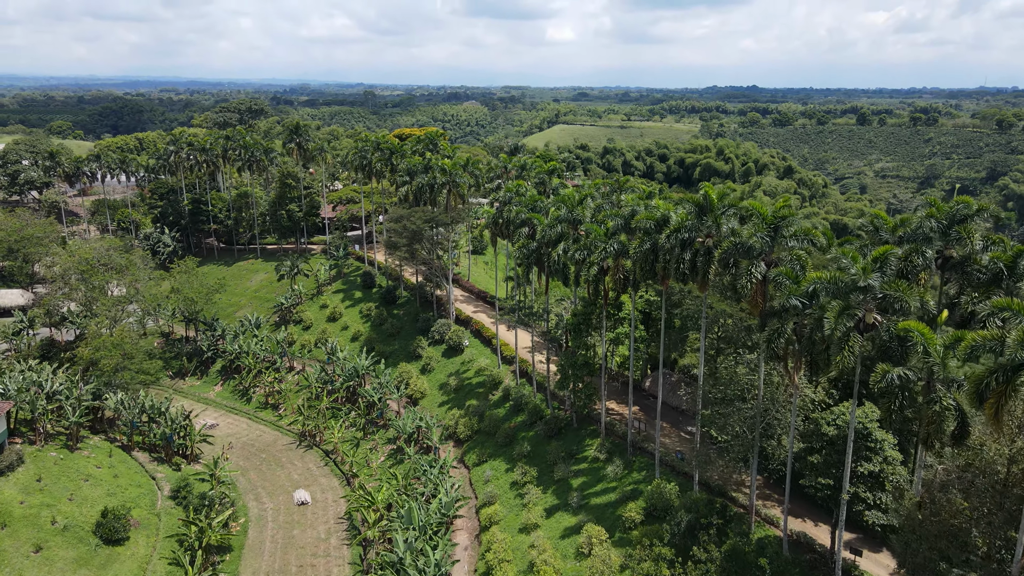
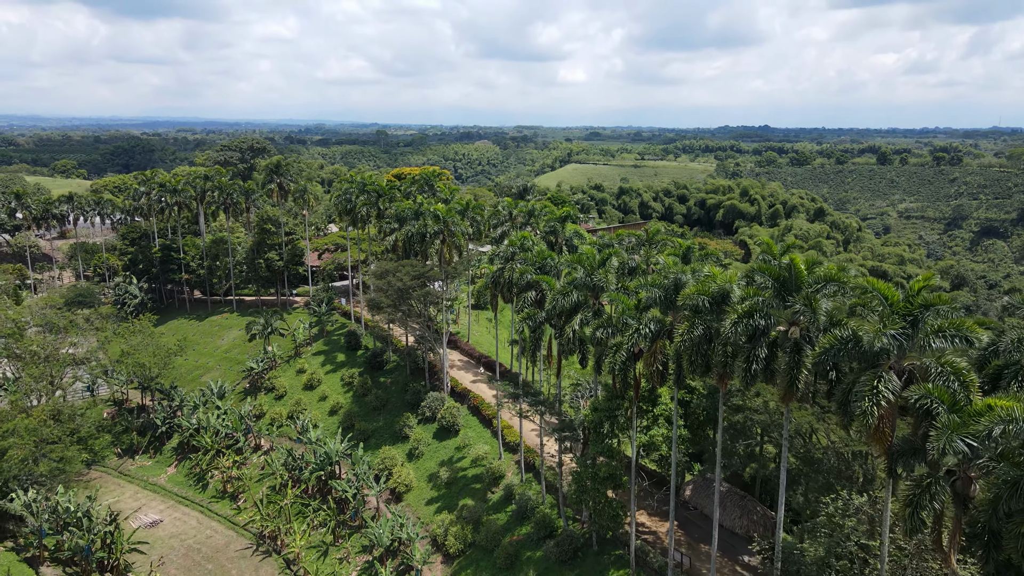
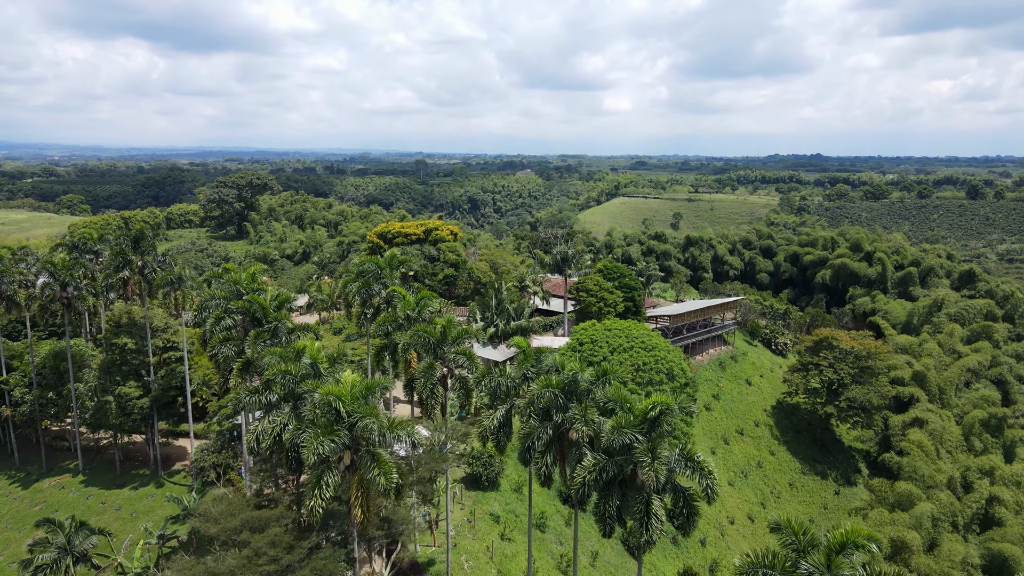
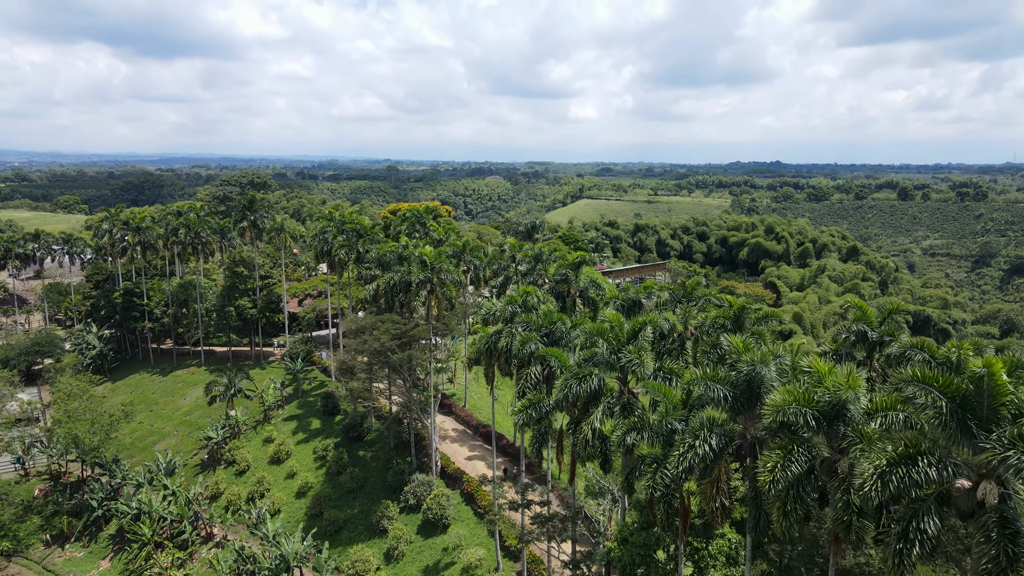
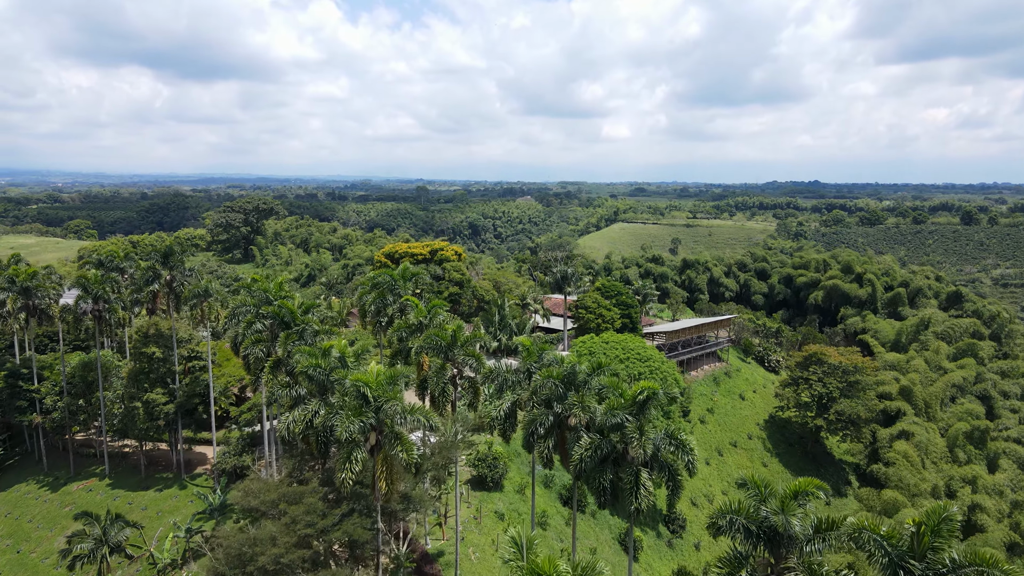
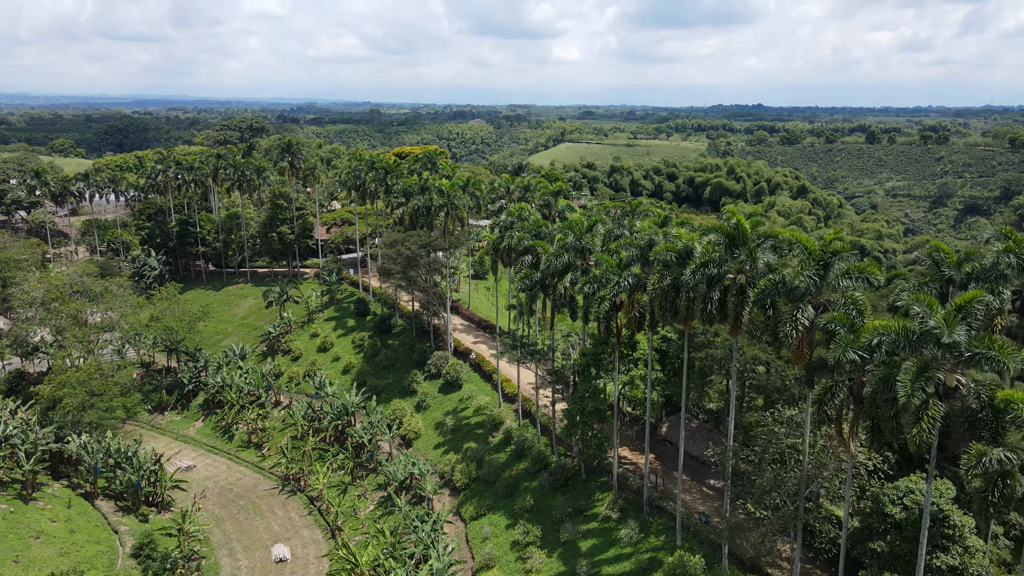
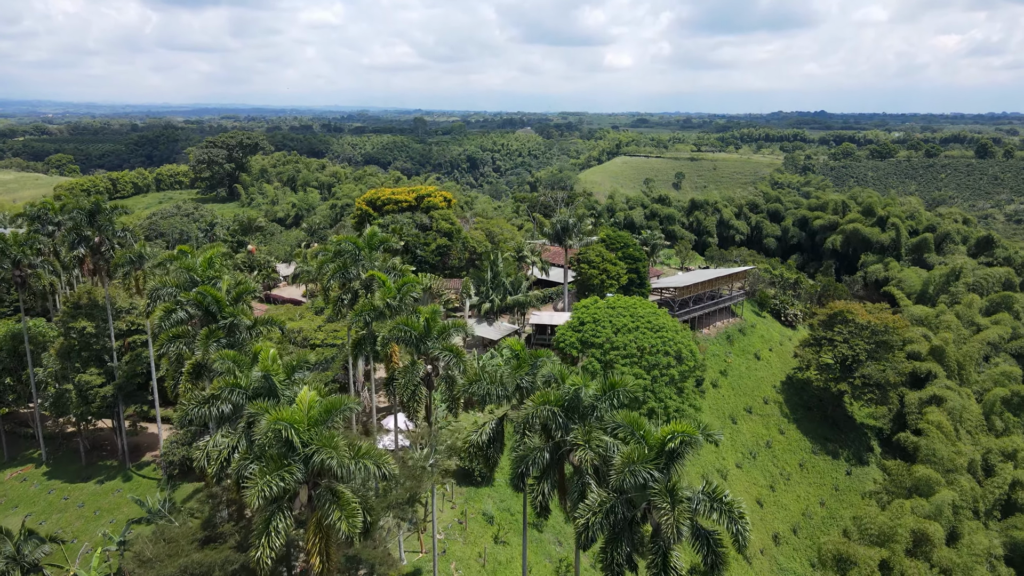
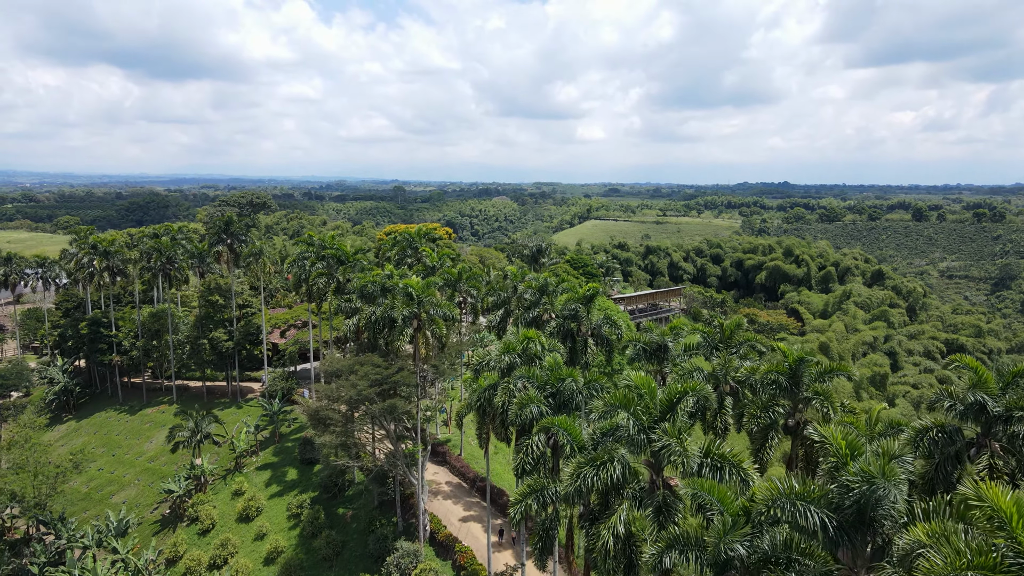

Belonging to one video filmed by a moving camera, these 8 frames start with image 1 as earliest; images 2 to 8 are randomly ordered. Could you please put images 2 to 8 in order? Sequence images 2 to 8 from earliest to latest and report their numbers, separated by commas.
6, 2, 4, 8, 5, 3, 7
